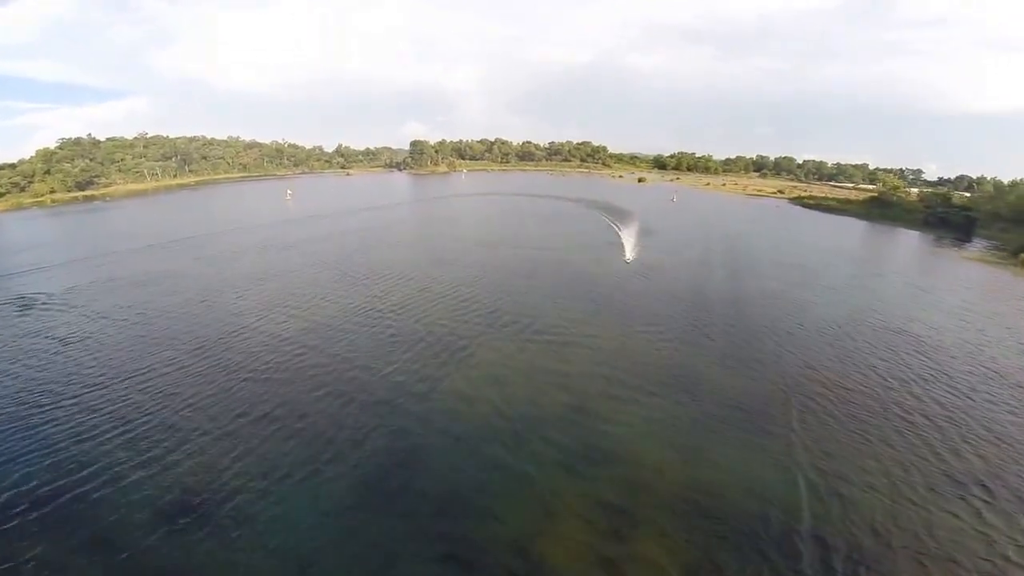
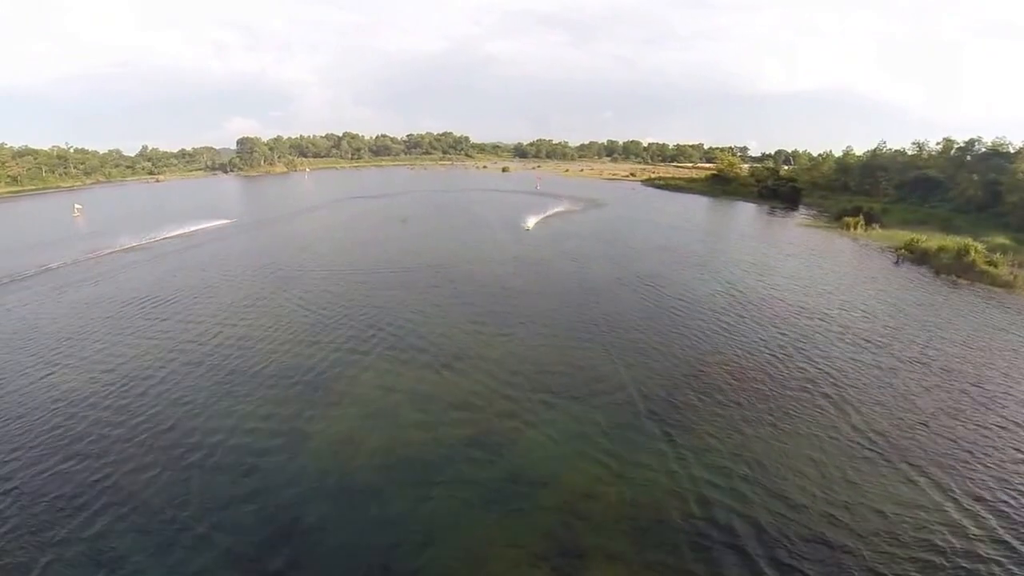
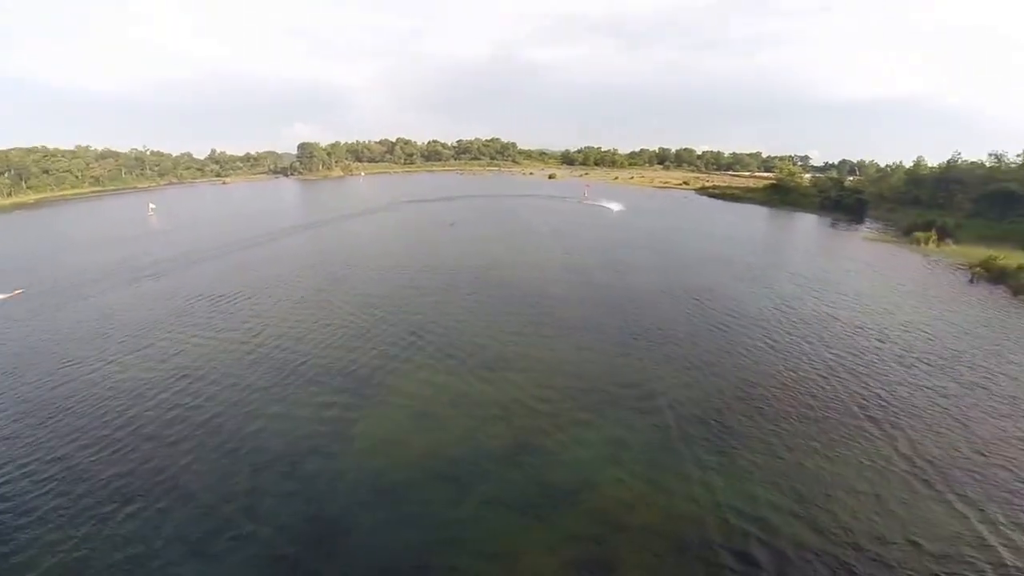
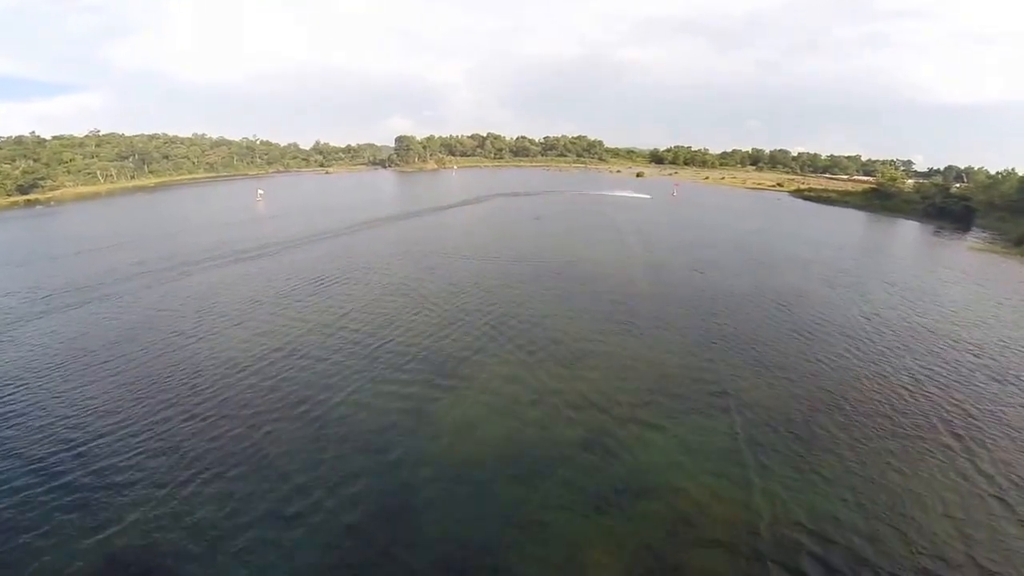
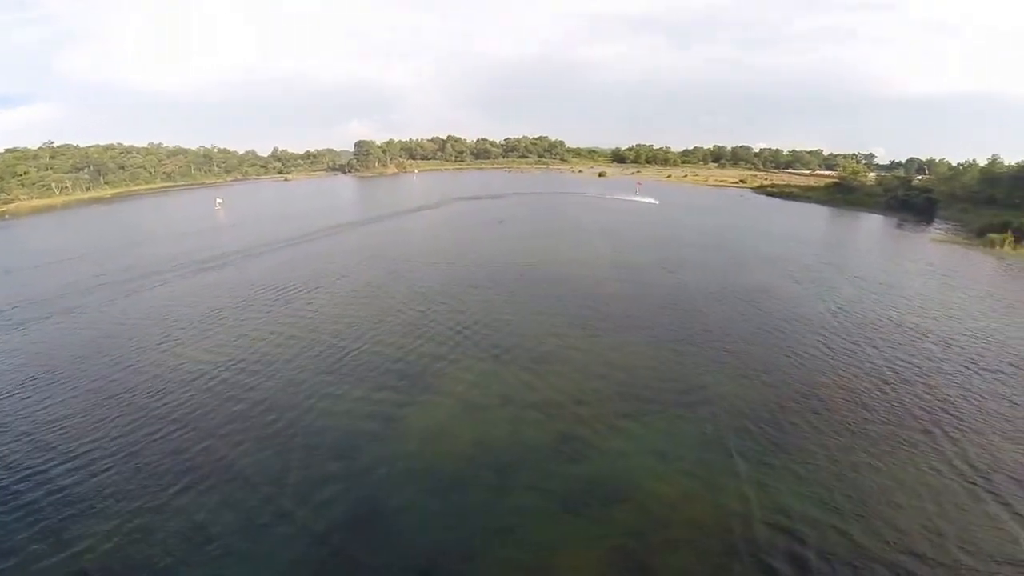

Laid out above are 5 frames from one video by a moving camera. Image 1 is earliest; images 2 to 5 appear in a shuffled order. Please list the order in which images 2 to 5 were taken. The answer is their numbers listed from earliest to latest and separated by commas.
4, 5, 3, 2
